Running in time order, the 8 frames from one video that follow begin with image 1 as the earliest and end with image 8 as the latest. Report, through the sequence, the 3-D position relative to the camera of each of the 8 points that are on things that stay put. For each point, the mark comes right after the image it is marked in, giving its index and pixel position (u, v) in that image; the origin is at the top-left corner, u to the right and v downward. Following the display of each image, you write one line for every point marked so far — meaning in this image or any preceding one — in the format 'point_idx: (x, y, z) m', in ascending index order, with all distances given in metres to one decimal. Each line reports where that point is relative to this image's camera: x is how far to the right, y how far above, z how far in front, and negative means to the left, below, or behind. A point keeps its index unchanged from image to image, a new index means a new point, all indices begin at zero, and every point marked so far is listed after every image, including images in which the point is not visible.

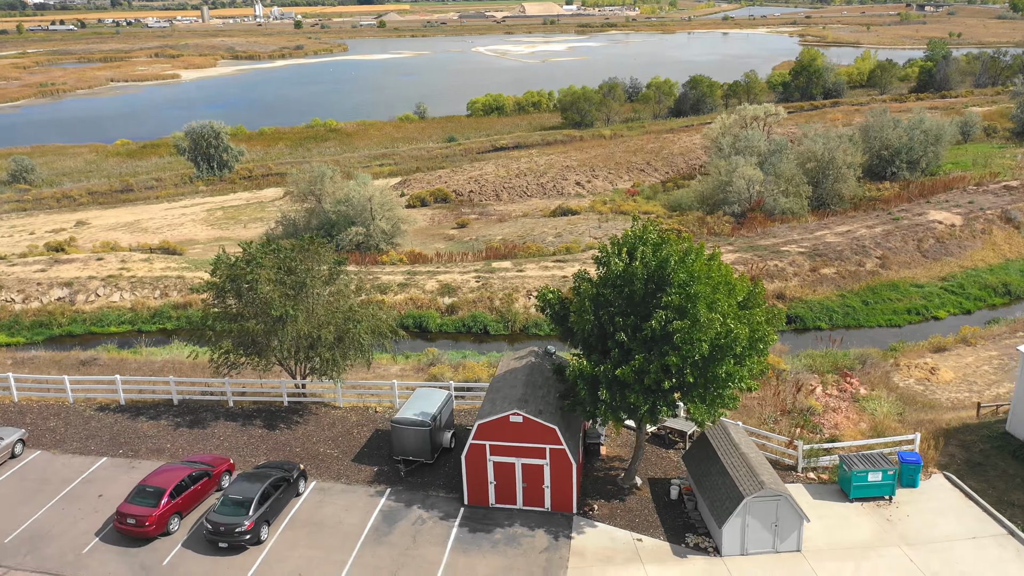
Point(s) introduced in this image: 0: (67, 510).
0: (-12.3, -6.1, +17.4) m
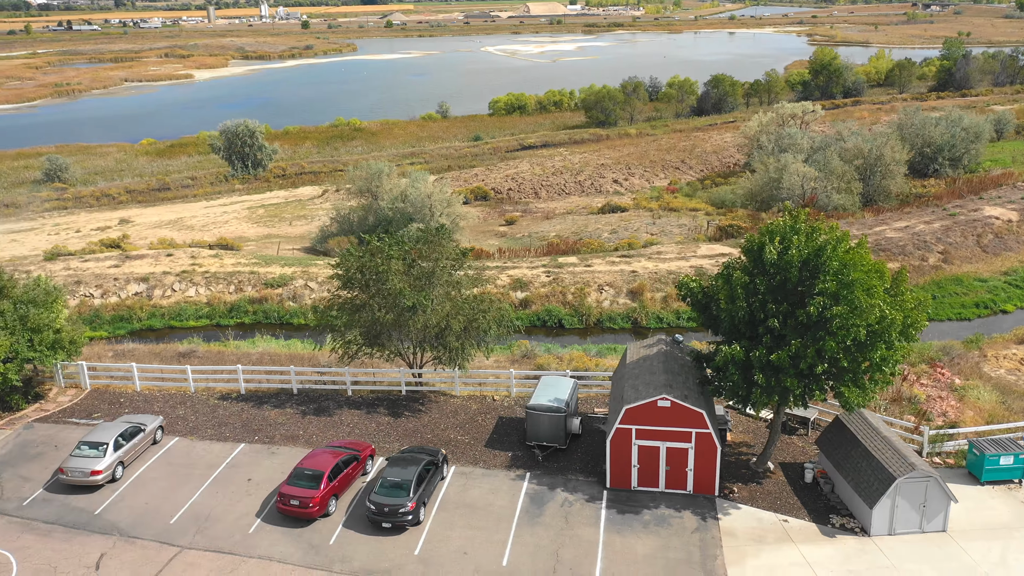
0: (-8.3, -5.8, +17.9) m
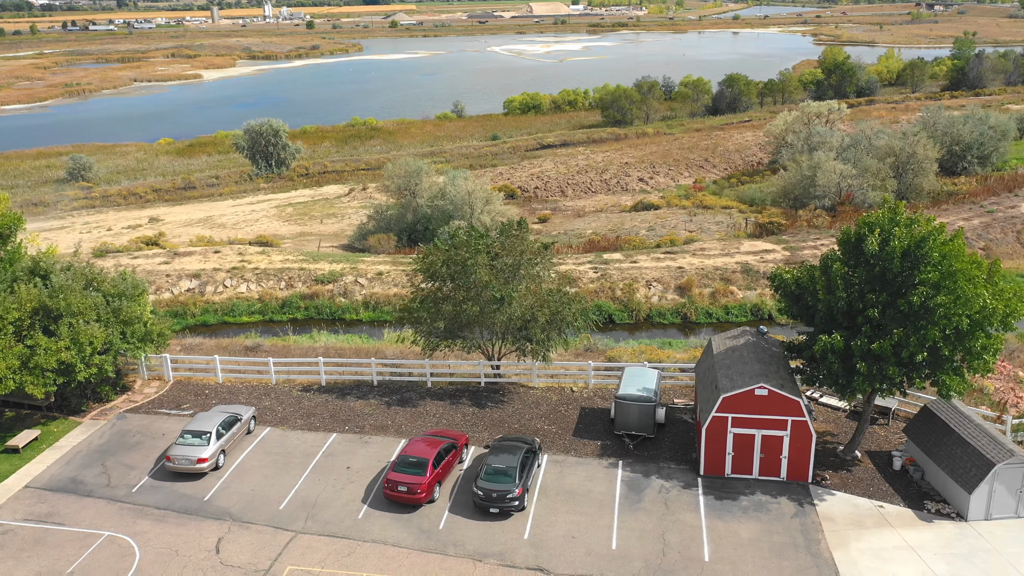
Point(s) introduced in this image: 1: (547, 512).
0: (-5.5, -5.6, +18.3) m
1: (+1.0, -6.1, +17.1) m
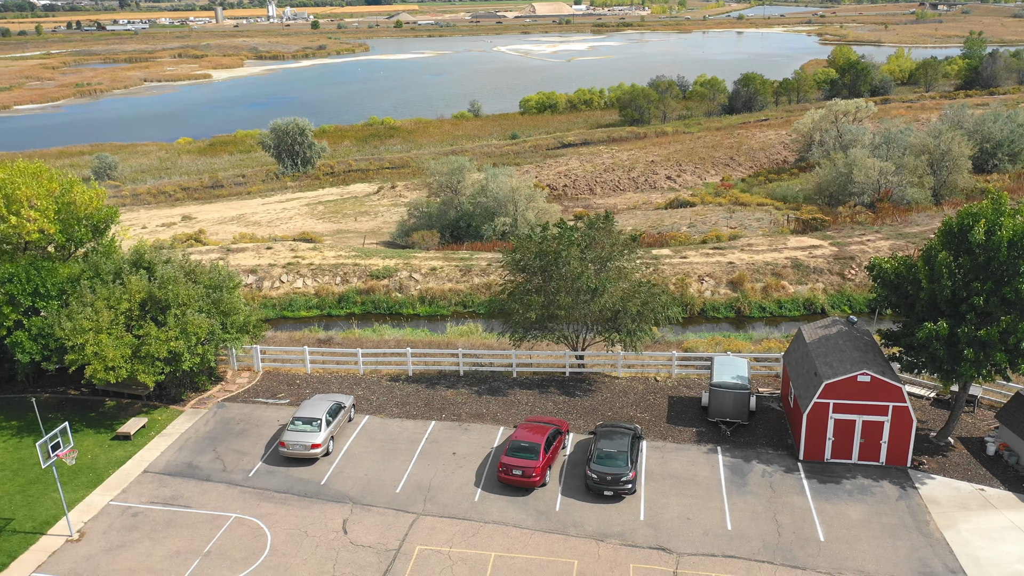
0: (-2.4, -5.3, +18.8) m
1: (+4.1, -5.8, +17.6) m
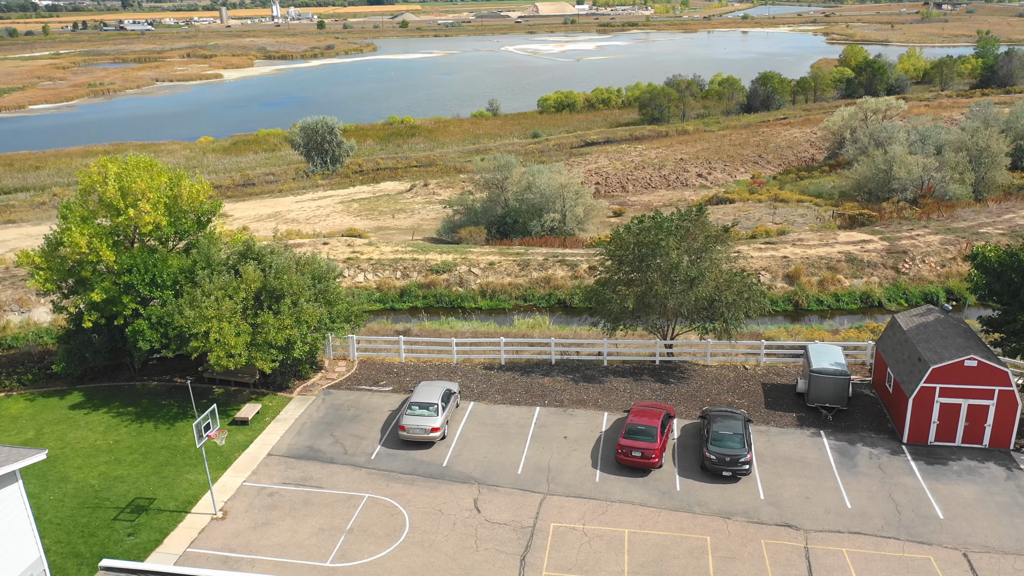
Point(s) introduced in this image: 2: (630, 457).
0: (+1.1, -5.0, +19.5) m
1: (+7.5, -5.4, +18.2) m
2: (+3.4, -4.9, +18.2) m
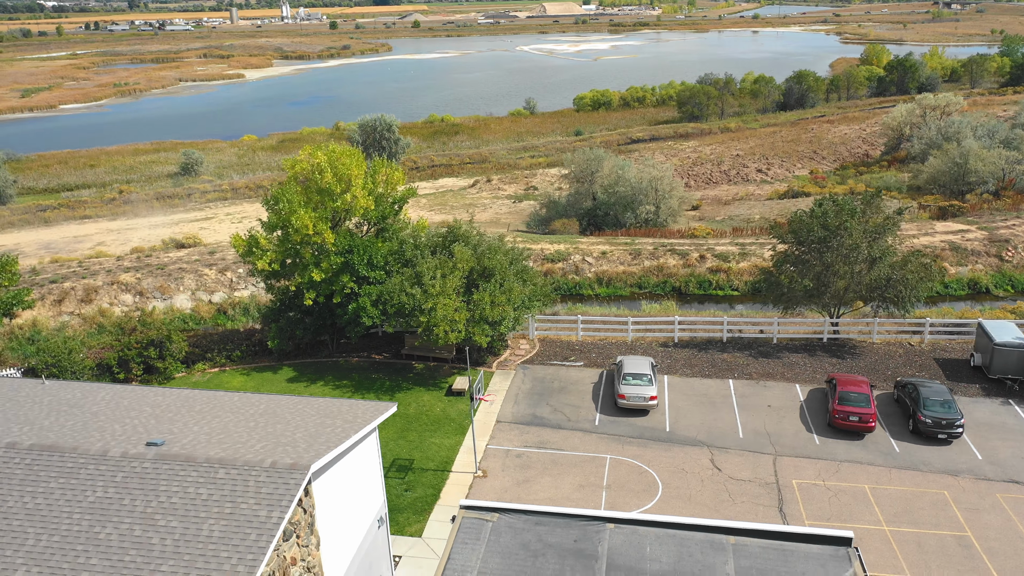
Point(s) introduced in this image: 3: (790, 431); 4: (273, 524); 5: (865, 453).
0: (+8.1, -4.2, +20.8) m
1: (+14.5, -4.7, +19.5) m
2: (+10.4, -4.2, +19.5) m
3: (+8.8, -4.6, +20.0) m
4: (-3.6, -3.5, +9.3) m
5: (+10.6, -5.0, +19.0) m
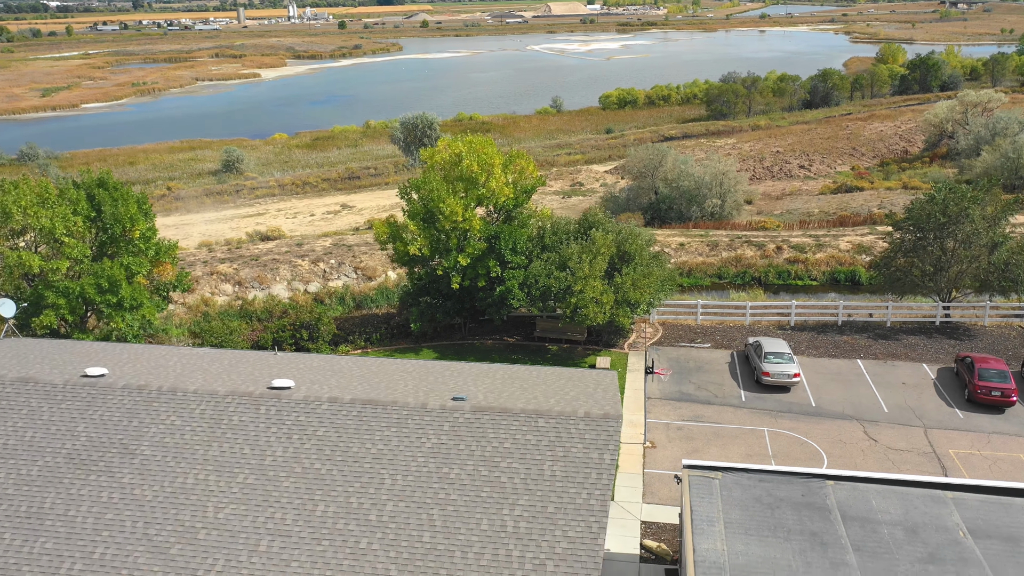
0: (+13.2, -3.6, +21.8) m
1: (+19.7, -4.1, +20.5) m
2: (+15.6, -3.6, +20.5) m
3: (+13.9, -4.0, +21.0) m
4: (+1.6, -2.9, +10.4) m
5: (+15.8, -4.4, +20.0) m
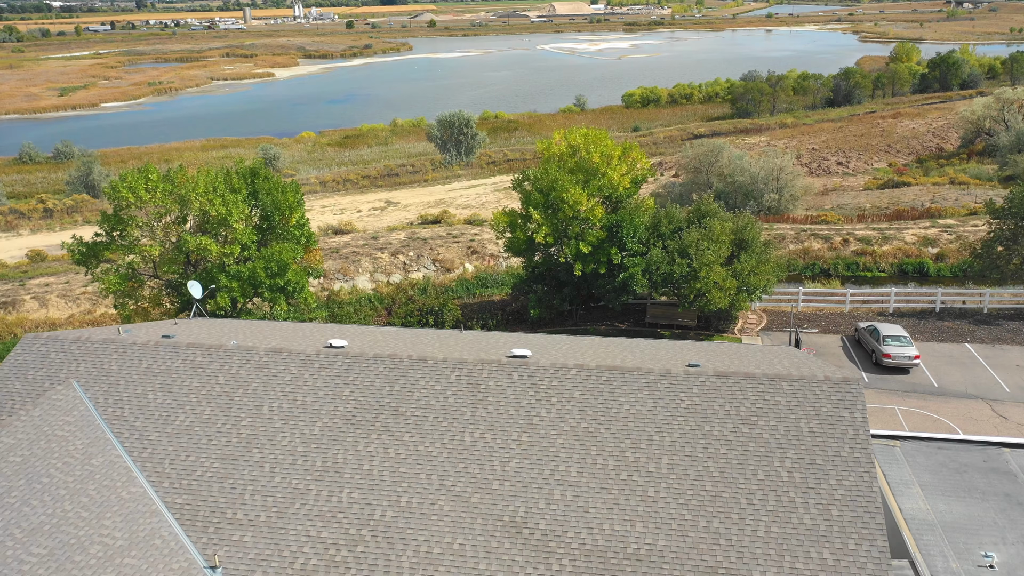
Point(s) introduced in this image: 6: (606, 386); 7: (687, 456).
0: (+17.9, -3.1, +22.6) m
1: (+24.4, -3.6, +21.4) m
2: (+20.3, -3.0, +21.3) m
3: (+18.6, -3.4, +21.8) m
4: (+6.3, -2.4, +11.2) m
5: (+20.5, -3.9, +20.9) m
6: (+1.8, -1.9, +12.2) m
7: (+3.1, -2.9, +11.1) m
